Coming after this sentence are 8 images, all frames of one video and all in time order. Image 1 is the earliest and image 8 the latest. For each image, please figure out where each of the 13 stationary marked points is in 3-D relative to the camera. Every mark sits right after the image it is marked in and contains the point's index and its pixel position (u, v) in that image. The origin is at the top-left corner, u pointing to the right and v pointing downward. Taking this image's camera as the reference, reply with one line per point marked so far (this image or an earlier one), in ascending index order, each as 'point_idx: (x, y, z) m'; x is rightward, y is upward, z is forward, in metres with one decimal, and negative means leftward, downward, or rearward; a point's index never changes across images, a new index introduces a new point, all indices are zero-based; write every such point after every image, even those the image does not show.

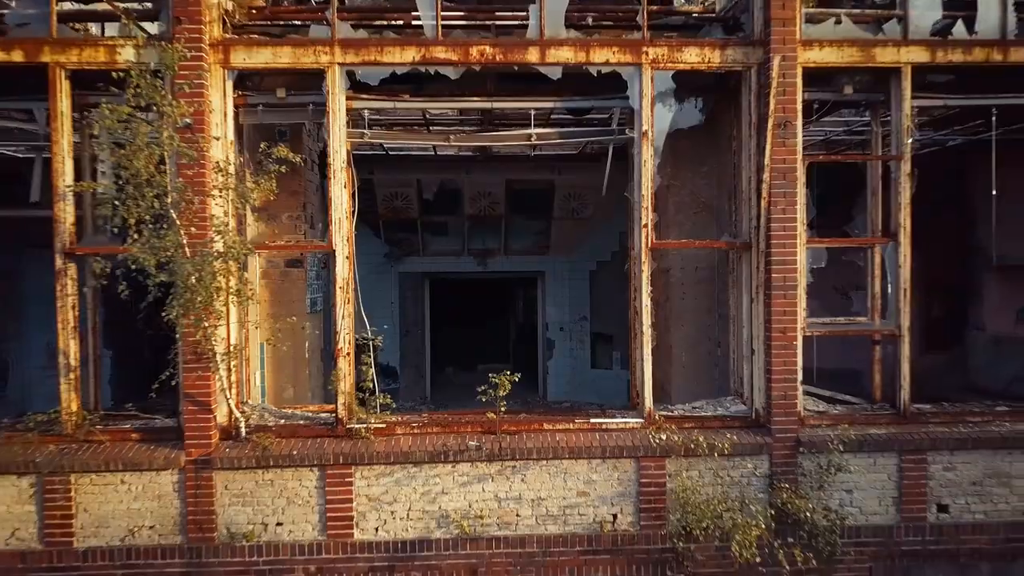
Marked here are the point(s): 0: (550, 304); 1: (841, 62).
0: (+0.4, -0.2, +10.5) m
1: (+1.8, +1.2, +5.6) m
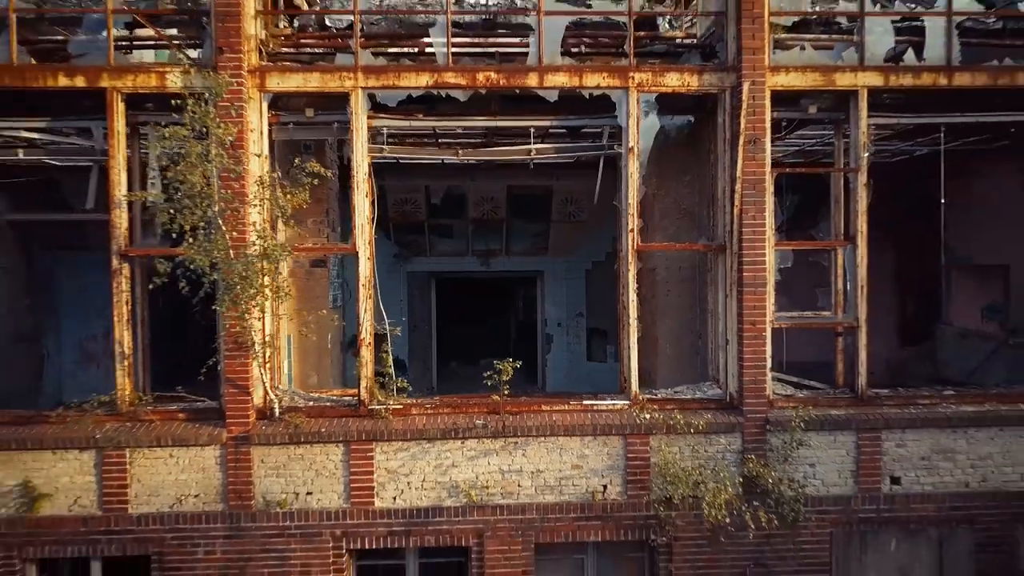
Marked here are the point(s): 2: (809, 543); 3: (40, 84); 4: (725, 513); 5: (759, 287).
0: (+0.4, -0.1, +11.2) m
1: (+1.8, +1.2, +6.3) m
2: (+1.8, -1.5, +6.2) m
3: (-2.7, +1.2, +6.1) m
4: (+1.2, -1.3, +6.0) m
5: (+1.5, 0.0, +6.2) m
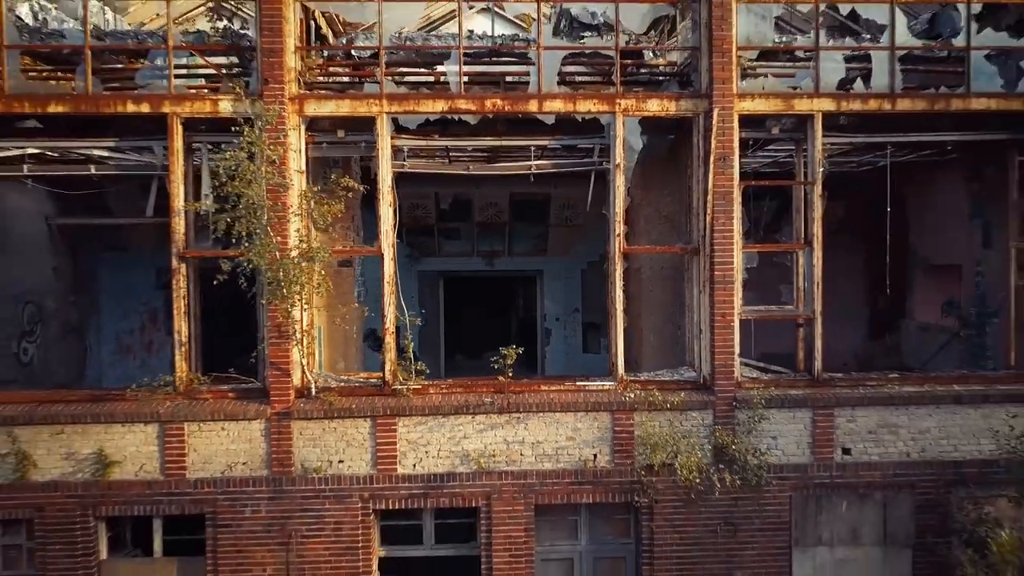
0: (+0.4, -0.1, +12.2) m
1: (+1.8, +1.3, +7.3) m
2: (+1.8, -1.5, +7.2) m
3: (-2.7, +1.2, +7.1) m
4: (+1.2, -1.3, +7.0) m
5: (+1.5, 0.0, +7.2) m
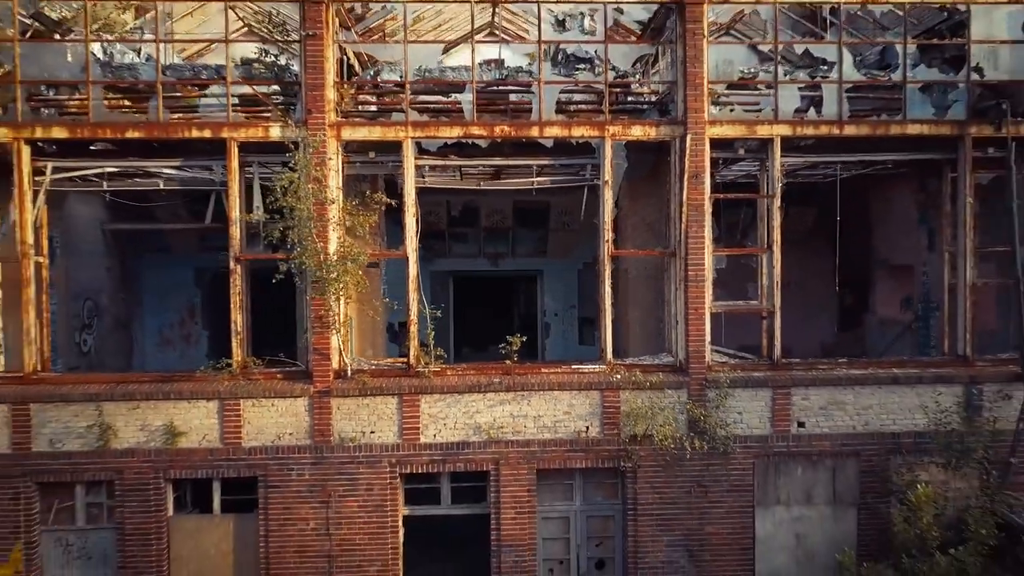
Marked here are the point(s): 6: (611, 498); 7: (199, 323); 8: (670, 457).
0: (+0.5, -0.1, +13.5) m
1: (+1.8, +1.3, +8.6) m
2: (+1.8, -1.5, +8.5) m
3: (-2.7, +1.2, +8.4) m
4: (+1.3, -1.2, +8.3) m
5: (+1.5, +0.1, +8.5) m
6: (+0.8, -1.8, +8.8) m
7: (-4.0, -0.4, +13.3) m
8: (+1.3, -1.4, +8.5) m
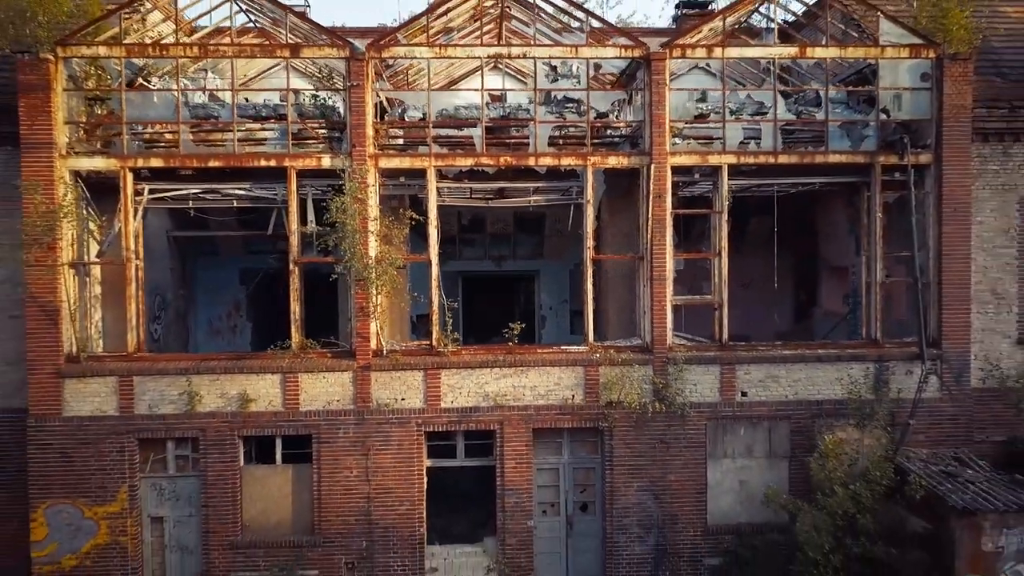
0: (+0.5, -0.1, +15.7) m
1: (+1.8, +1.3, +10.8) m
2: (+1.8, -1.4, +10.7) m
3: (-2.7, +1.3, +10.6) m
4: (+1.3, -1.2, +10.5) m
5: (+1.5, +0.1, +10.7) m
6: (+0.8, -1.7, +11.0) m
7: (-4.0, -0.4, +15.6) m
8: (+1.3, -1.3, +10.7) m
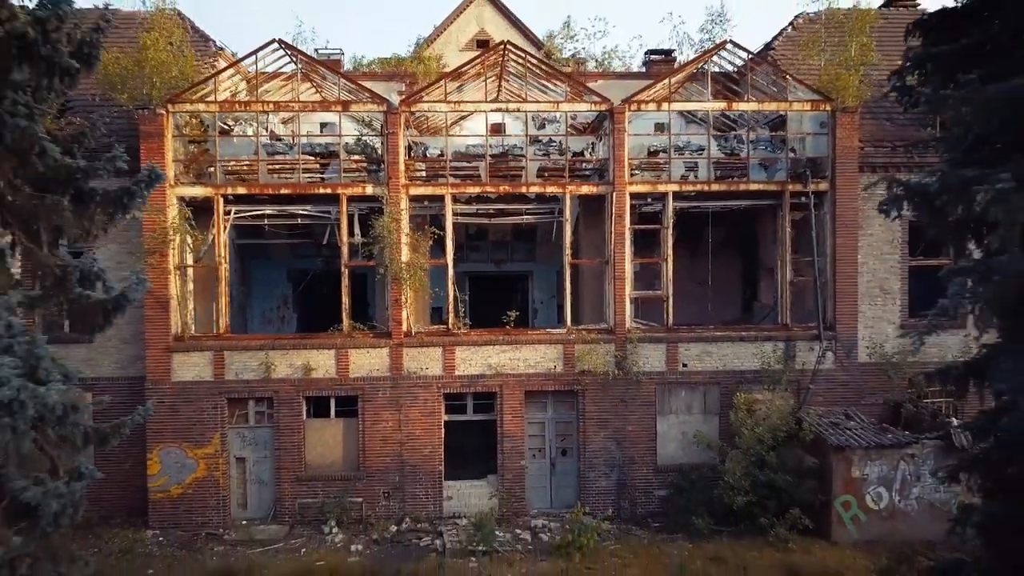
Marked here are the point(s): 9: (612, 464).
0: (+0.4, 0.0, +19.2) m
1: (+1.8, +1.3, +14.3) m
2: (+1.8, -1.4, +14.2) m
3: (-2.7, +1.3, +14.1) m
4: (+1.2, -1.2, +14.0) m
5: (+1.5, +0.1, +14.2) m
6: (+0.8, -1.7, +14.4) m
7: (-4.0, -0.4, +19.0) m
8: (+1.3, -1.3, +14.1) m
9: (+1.4, -2.4, +14.1) m
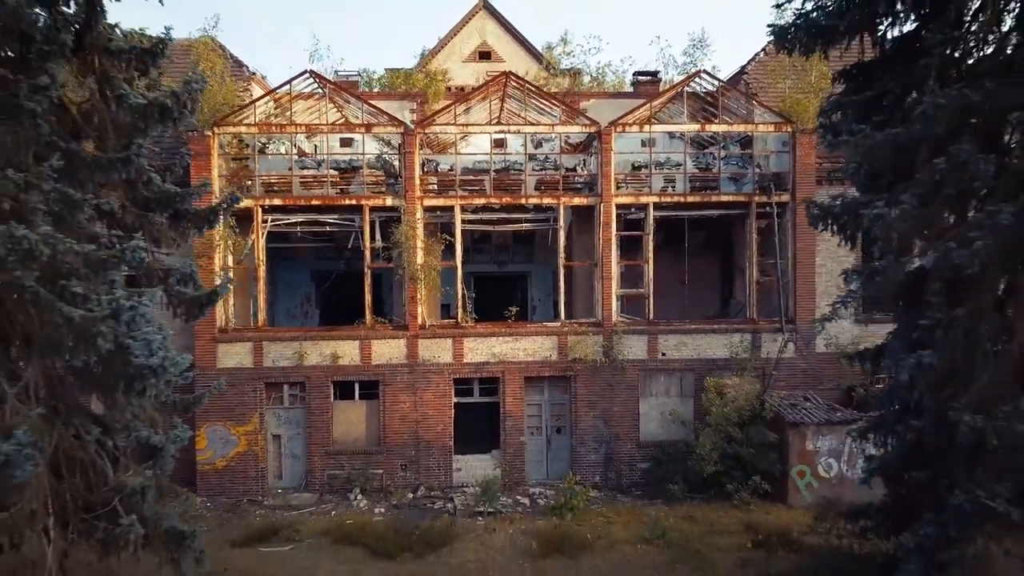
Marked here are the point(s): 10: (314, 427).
0: (+0.5, 0.0, +21.2) m
1: (+1.8, +1.4, +16.3) m
2: (+1.8, -1.4, +16.2) m
3: (-2.7, +1.3, +16.1) m
4: (+1.3, -1.1, +16.1) m
5: (+1.5, +0.1, +16.2) m
6: (+0.8, -1.7, +16.5) m
7: (-4.0, -0.3, +21.1) m
8: (+1.3, -1.3, +16.2) m
9: (+1.4, -2.4, +16.2) m
10: (-3.1, -2.1, +16.1) m
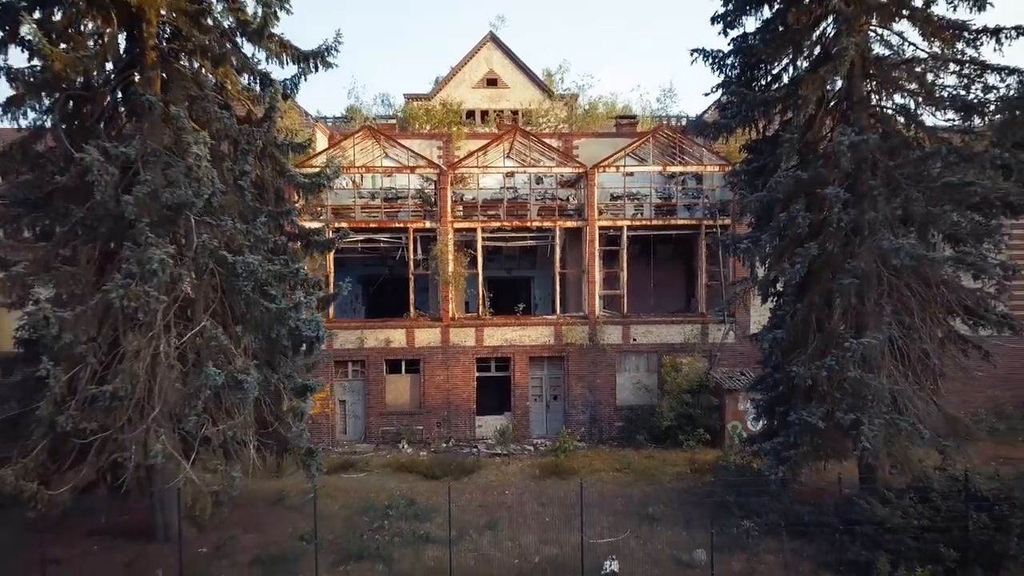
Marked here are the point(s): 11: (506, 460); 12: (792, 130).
0: (+0.6, 0.0, +26.5) m
1: (+2.0, +1.3, +21.6) m
2: (+2.0, -1.4, +21.5) m
3: (-2.5, +1.3, +21.4) m
4: (+1.4, -1.2, +21.3) m
5: (+1.7, +0.1, +21.5) m
6: (+1.0, -1.7, +21.8) m
7: (-3.9, -0.4, +26.4) m
8: (+1.4, -1.3, +21.5) m
9: (+1.5, -2.4, +21.5) m
10: (-2.9, -2.2, +21.3) m
11: (-0.1, -3.2, +19.2) m
12: (+3.7, +2.1, +13.9) m
